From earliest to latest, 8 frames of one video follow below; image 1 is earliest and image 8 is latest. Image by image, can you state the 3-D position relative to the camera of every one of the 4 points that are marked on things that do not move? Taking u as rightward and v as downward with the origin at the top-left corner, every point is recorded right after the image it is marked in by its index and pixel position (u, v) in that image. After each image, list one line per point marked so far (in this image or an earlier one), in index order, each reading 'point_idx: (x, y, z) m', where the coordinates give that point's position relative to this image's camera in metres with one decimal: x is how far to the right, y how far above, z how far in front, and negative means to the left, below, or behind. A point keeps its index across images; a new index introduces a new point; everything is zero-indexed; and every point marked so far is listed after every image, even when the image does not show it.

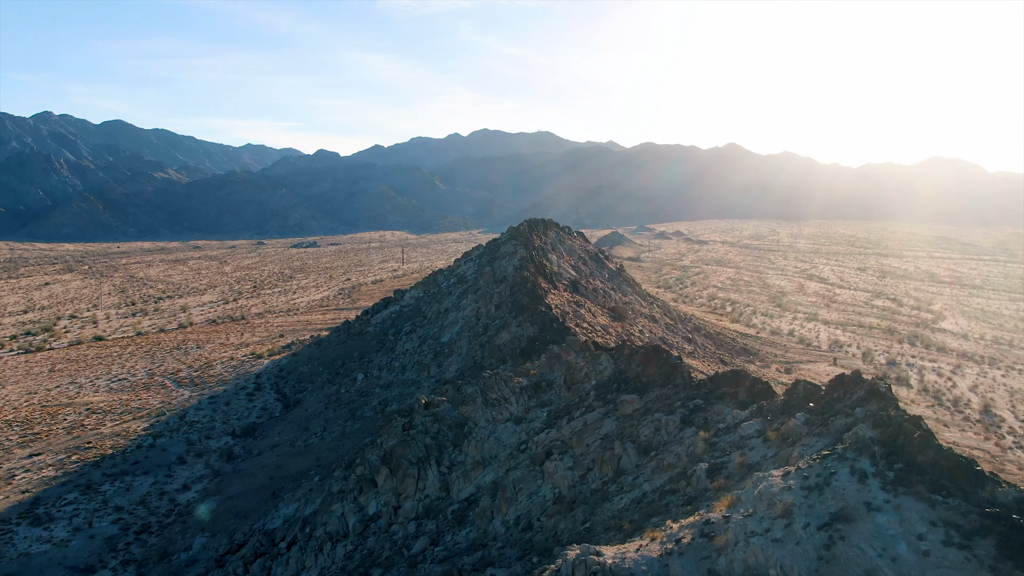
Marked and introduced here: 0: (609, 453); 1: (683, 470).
0: (+0.9, -1.5, +8.3) m
1: (+1.4, -1.4, +7.1) m
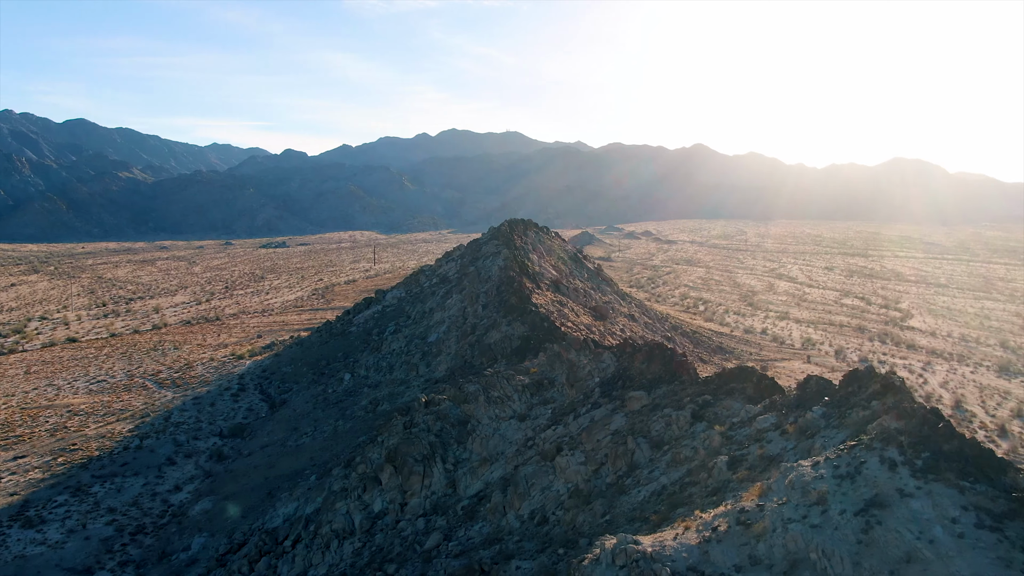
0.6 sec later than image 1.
0: (+1.1, -1.5, +8.6) m
1: (+1.6, -1.4, +7.3) m
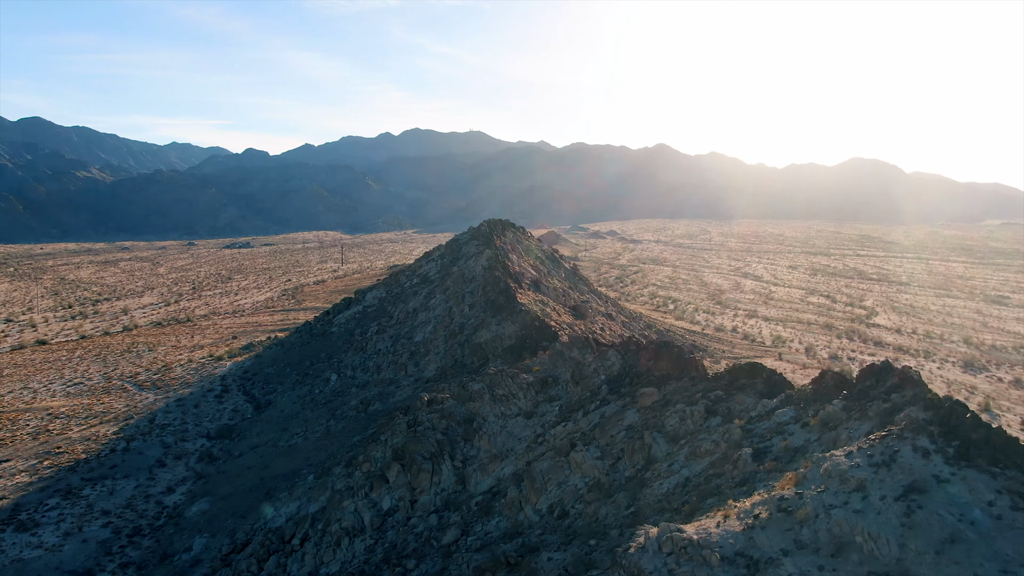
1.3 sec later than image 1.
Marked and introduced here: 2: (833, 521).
0: (+1.2, -1.5, +8.8) m
1: (+1.8, -1.4, +7.6) m
2: (+1.9, -1.3, +5.3) m
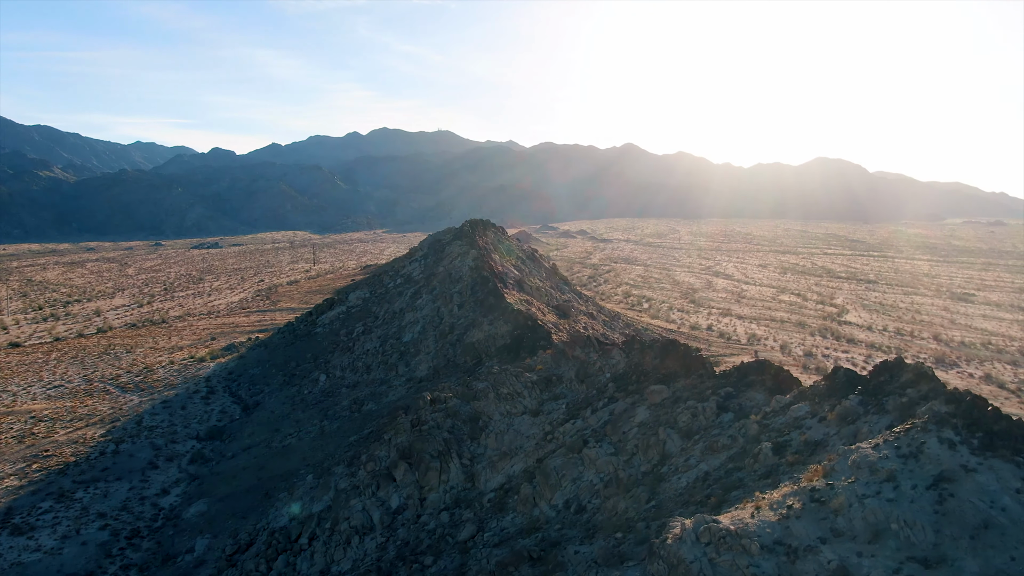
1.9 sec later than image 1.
0: (+1.4, -1.5, +9.1) m
1: (+2.0, -1.4, +7.8) m
2: (+2.2, -1.3, +5.6) m
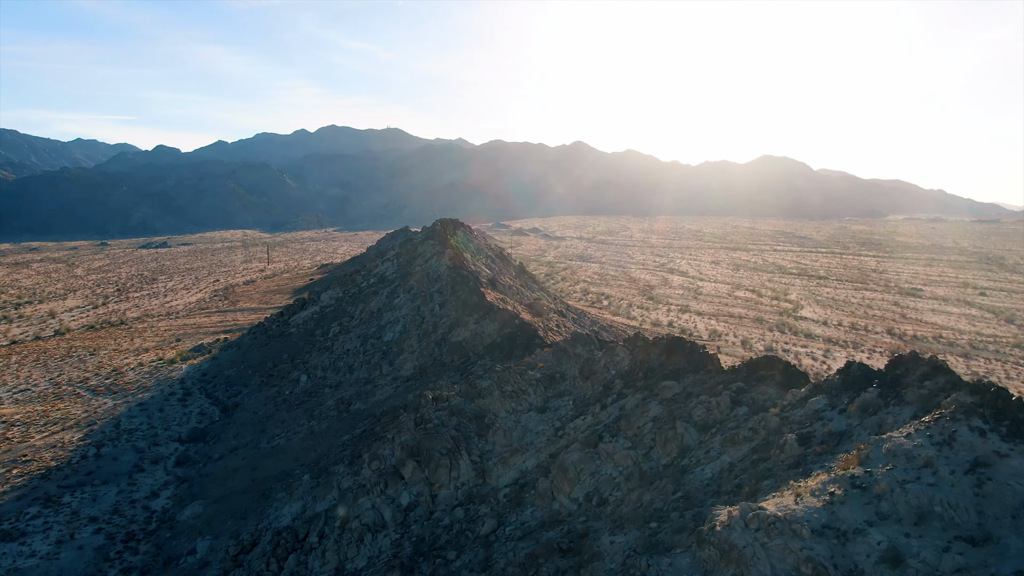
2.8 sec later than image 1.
0: (+1.6, -1.5, +9.4) m
1: (+2.3, -1.4, +8.2) m
2: (+2.6, -1.3, +6.0) m
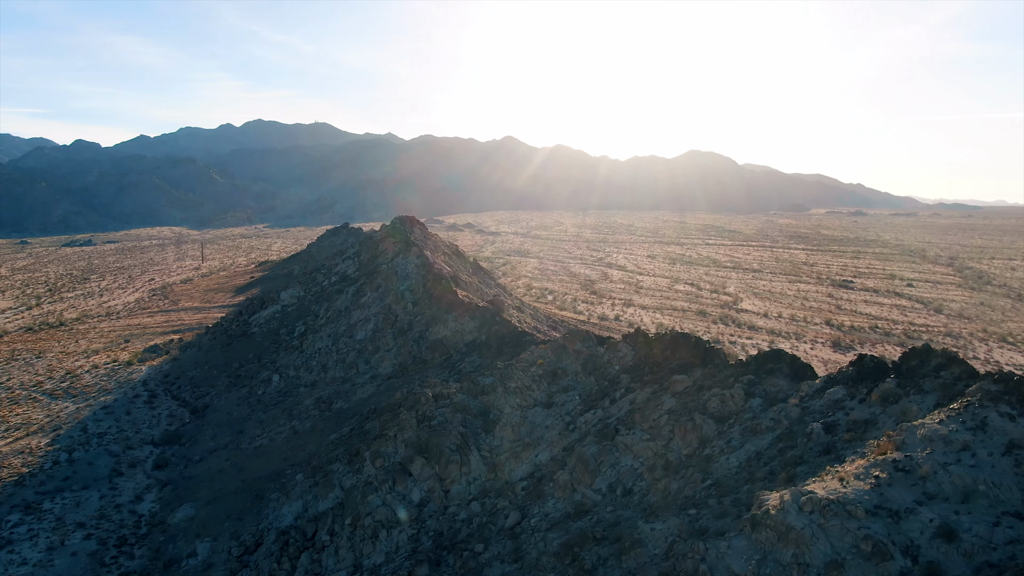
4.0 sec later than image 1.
0: (+1.9, -1.5, +9.9) m
1: (+2.7, -1.4, +8.7) m
2: (+3.1, -1.3, +6.5) m
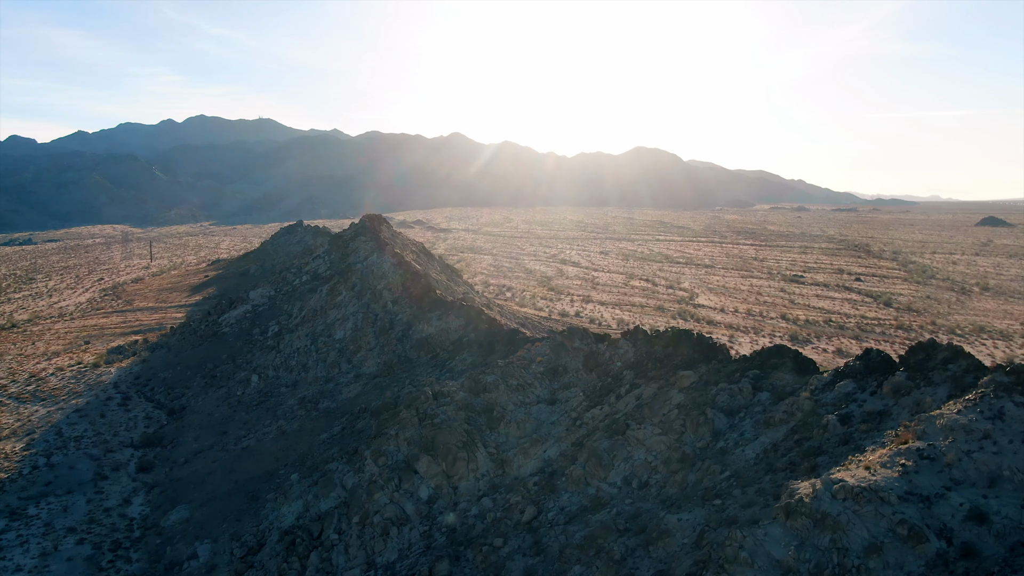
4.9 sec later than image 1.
0: (+2.1, -1.5, +10.2) m
1: (+2.9, -1.3, +9.1) m
2: (+3.5, -1.3, +6.9) m
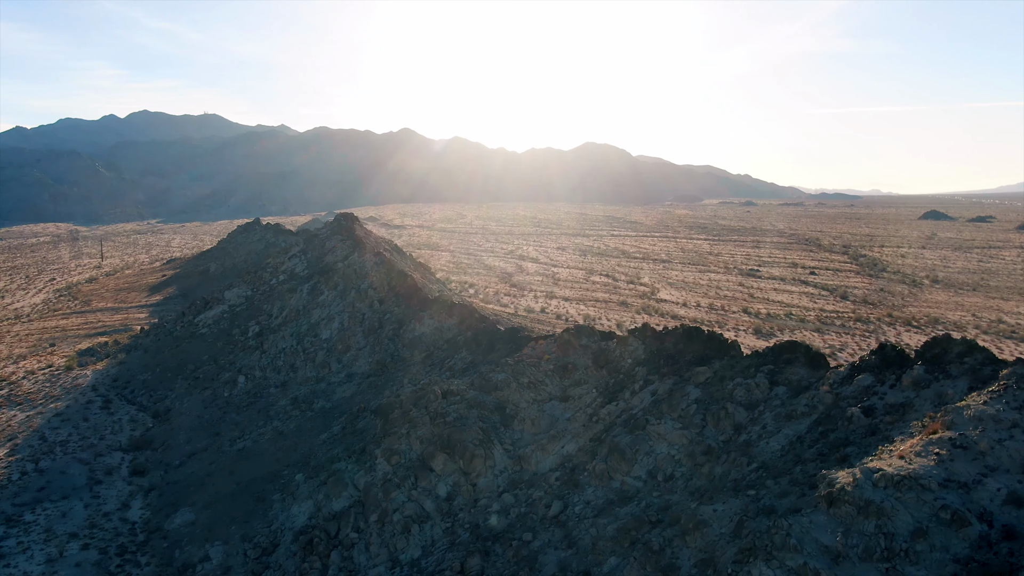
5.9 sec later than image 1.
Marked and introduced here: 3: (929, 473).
0: (+2.4, -1.5, +10.6) m
1: (+3.3, -1.3, +9.6) m
2: (+4.0, -1.3, +7.4) m
3: (+3.3, -1.5, +7.4) m
